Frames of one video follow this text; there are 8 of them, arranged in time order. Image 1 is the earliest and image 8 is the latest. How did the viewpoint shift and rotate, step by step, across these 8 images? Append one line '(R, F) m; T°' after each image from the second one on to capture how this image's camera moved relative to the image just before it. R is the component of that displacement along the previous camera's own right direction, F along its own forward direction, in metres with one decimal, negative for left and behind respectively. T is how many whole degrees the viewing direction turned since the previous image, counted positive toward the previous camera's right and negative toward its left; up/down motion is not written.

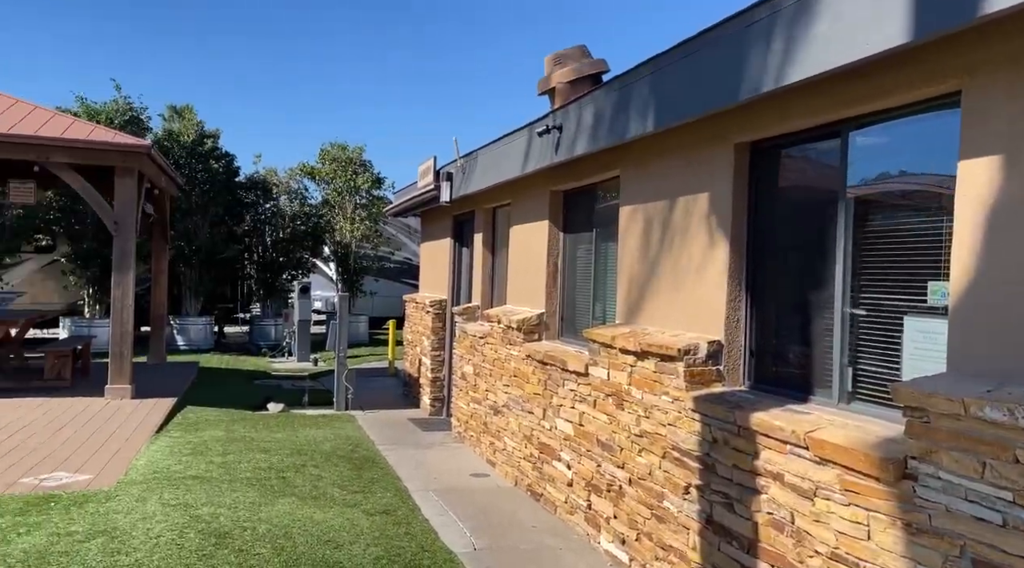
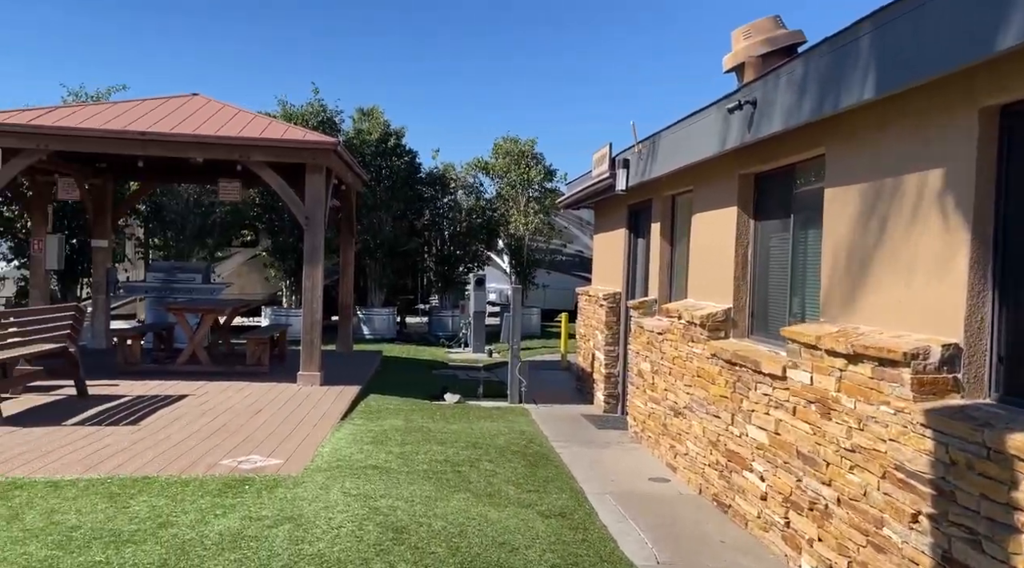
(0.0, +0.2) m; -10°
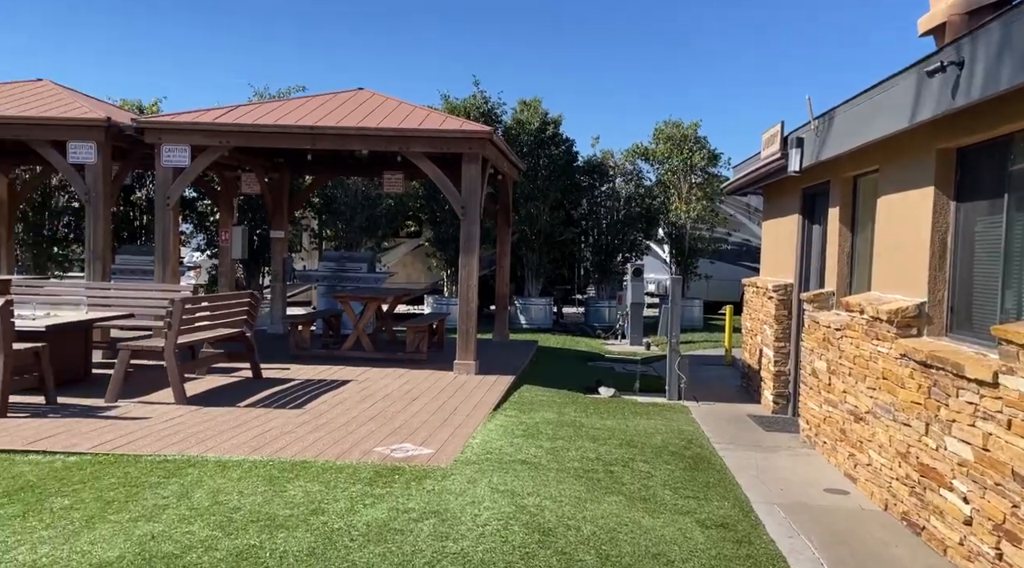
(0.0, +0.3) m; -10°
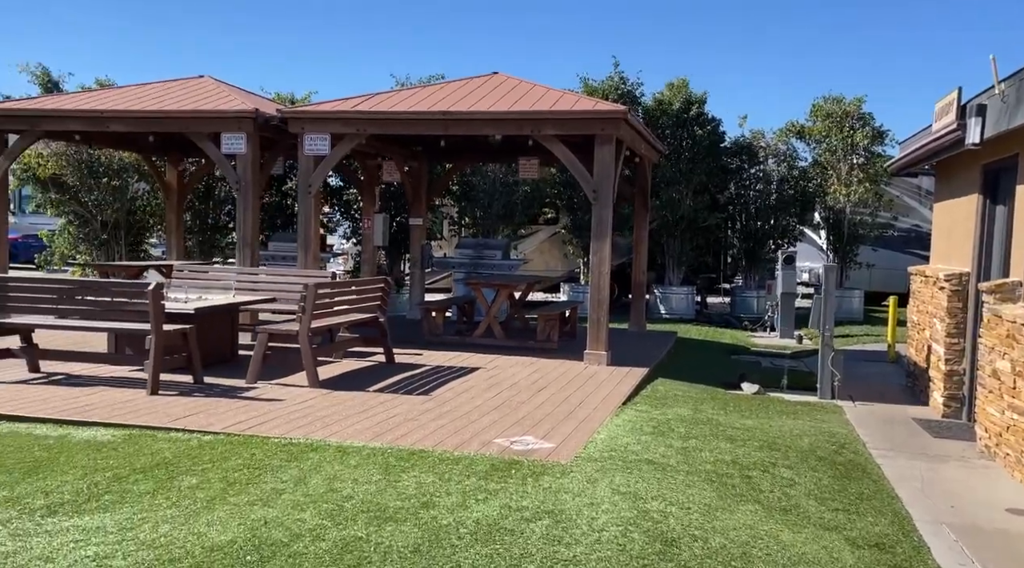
(+0.1, +0.4) m; -9°
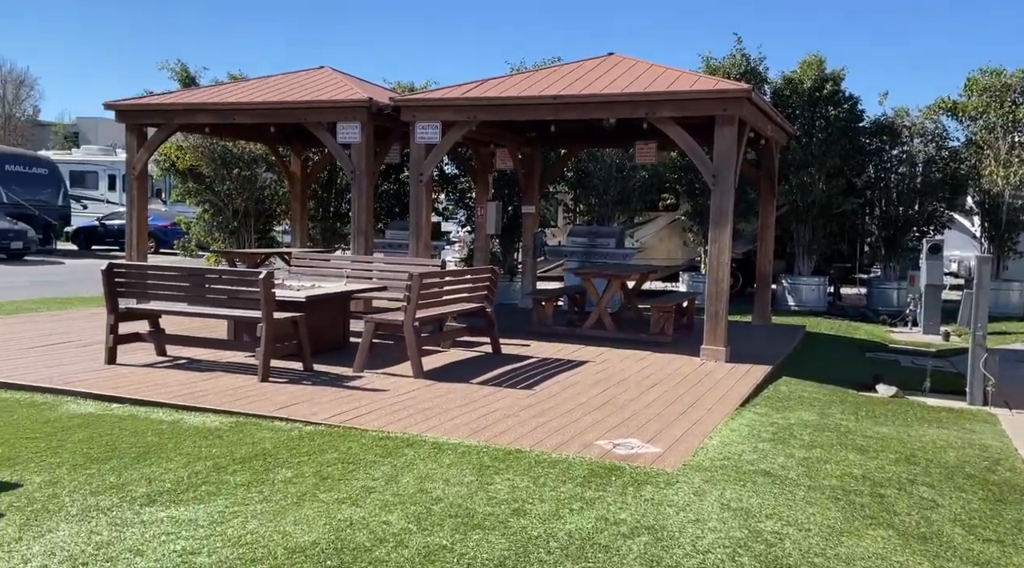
(+0.1, +0.4) m; -8°
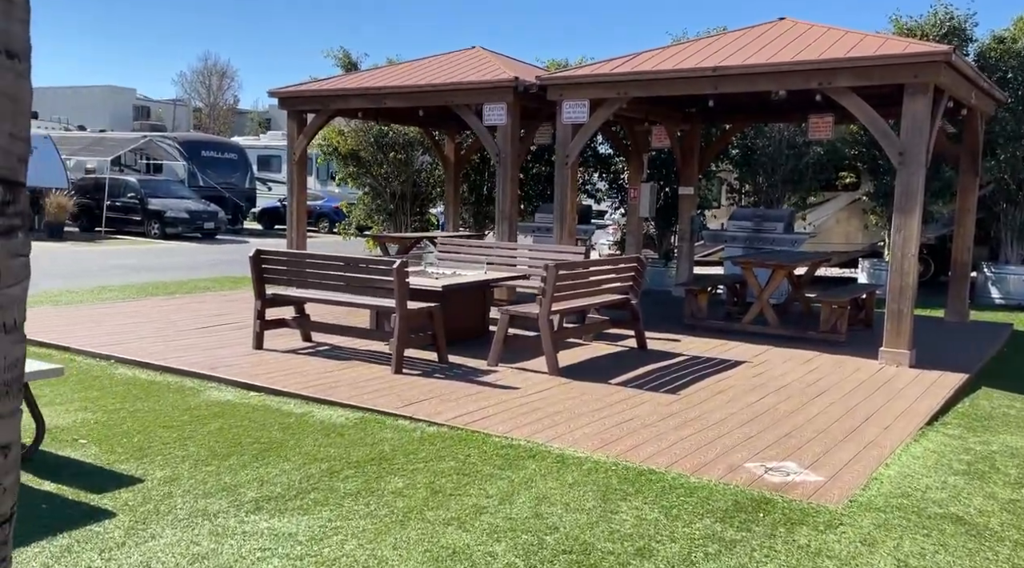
(+0.2, +0.6) m; -10°
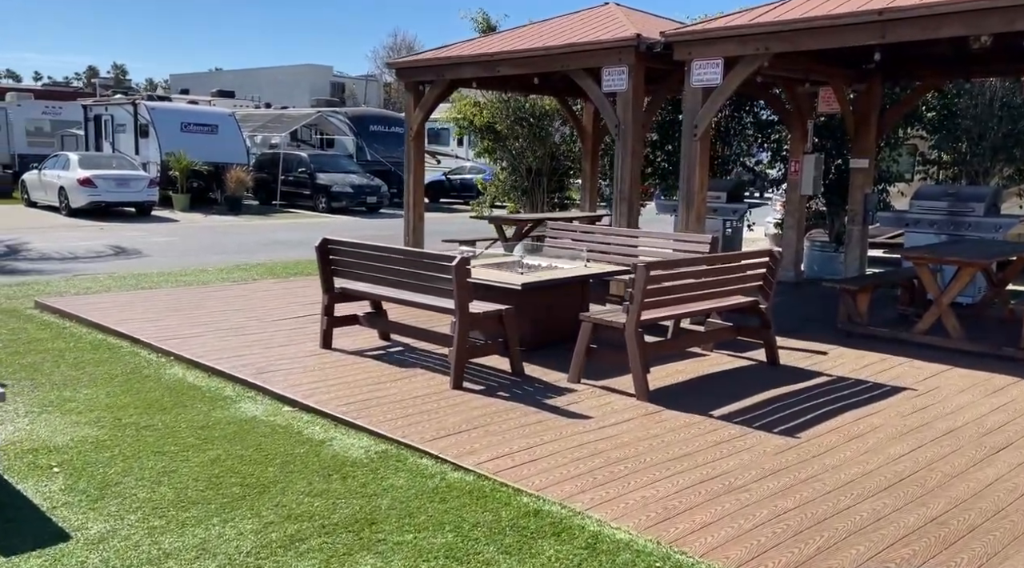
(+0.7, +1.4) m; -12°
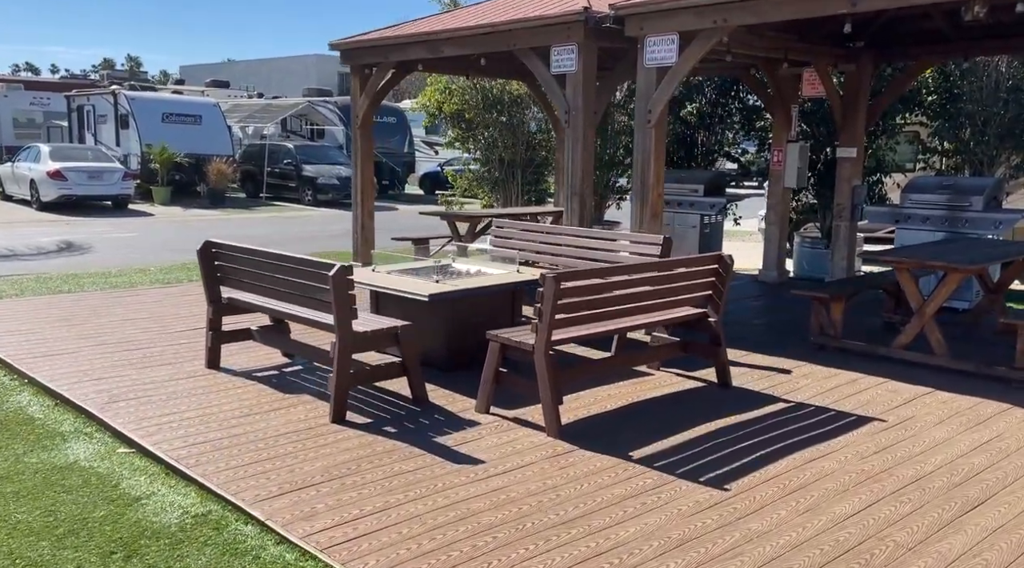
(+0.7, +0.9) m; -1°
